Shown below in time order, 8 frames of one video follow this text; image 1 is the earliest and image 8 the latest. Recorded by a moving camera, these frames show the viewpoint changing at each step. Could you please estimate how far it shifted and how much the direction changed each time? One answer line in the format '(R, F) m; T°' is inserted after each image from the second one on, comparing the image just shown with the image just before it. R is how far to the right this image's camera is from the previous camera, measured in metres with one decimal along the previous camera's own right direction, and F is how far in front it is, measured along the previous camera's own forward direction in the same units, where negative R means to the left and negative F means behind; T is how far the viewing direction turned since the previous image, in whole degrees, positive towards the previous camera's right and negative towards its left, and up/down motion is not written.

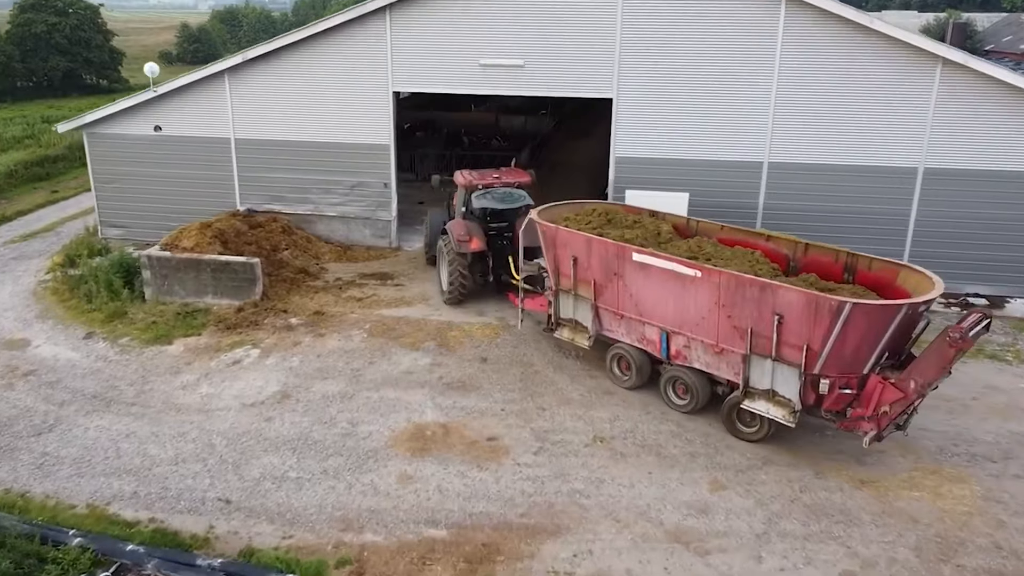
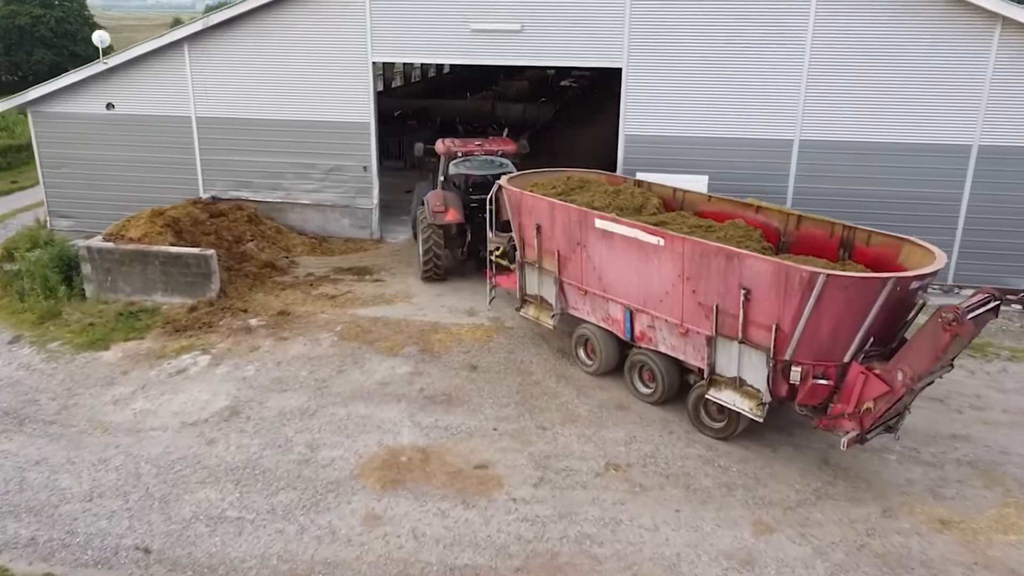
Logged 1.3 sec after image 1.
(0.0, +1.4) m; 0°
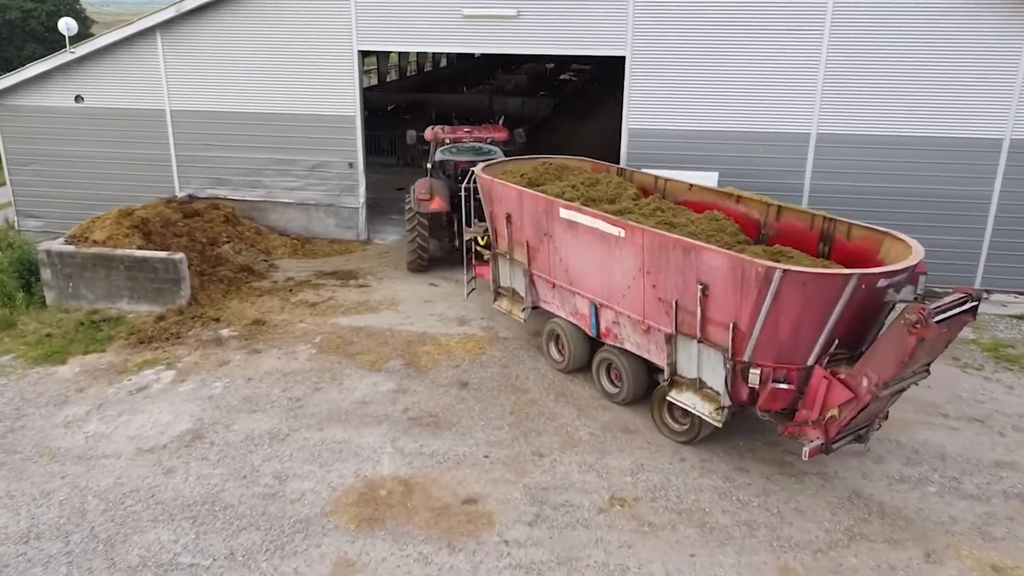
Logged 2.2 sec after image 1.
(+0.1, +0.7) m; 0°
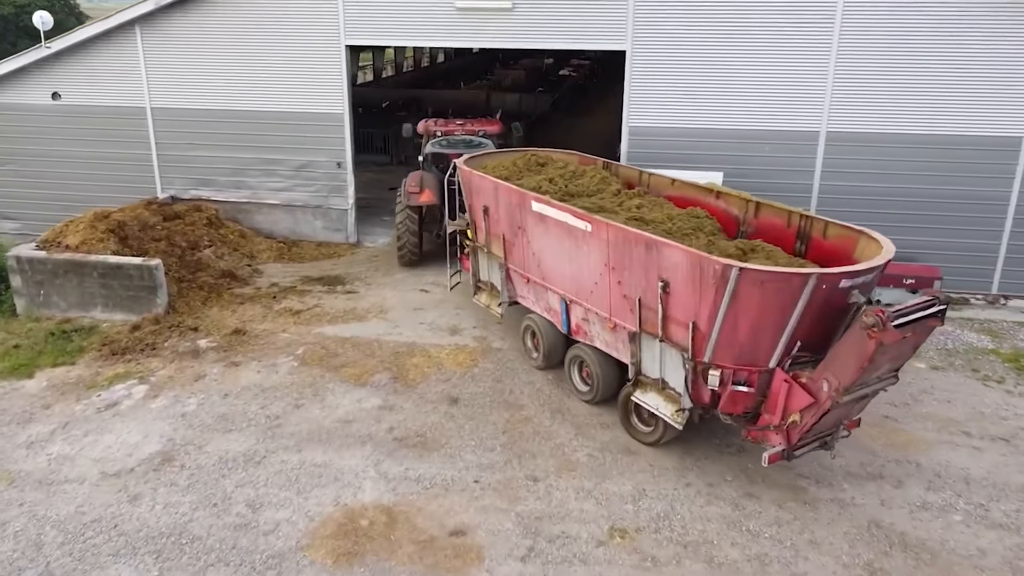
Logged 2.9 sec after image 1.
(+0.1, +0.4) m; 0°
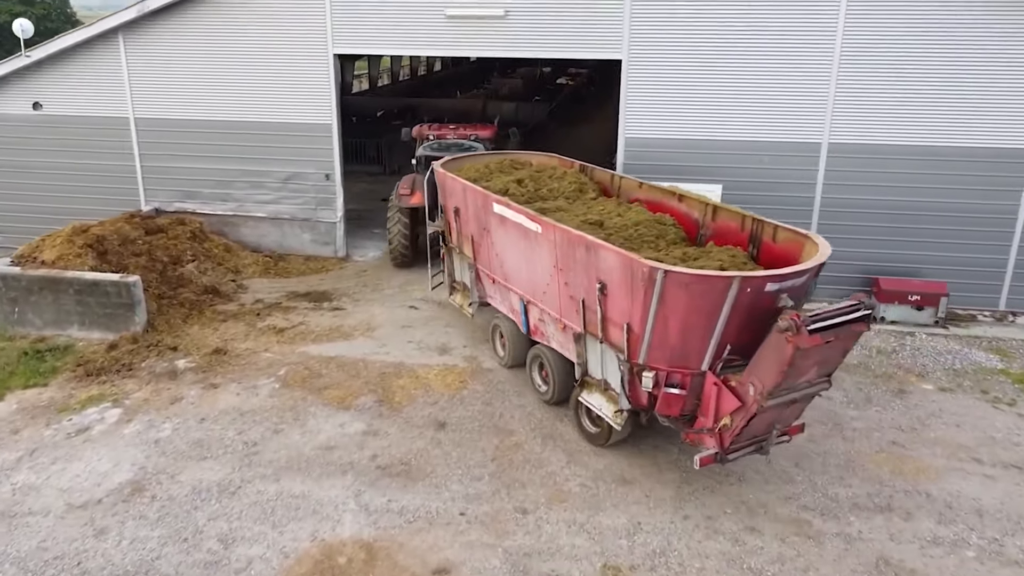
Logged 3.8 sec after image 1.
(+0.1, +0.3) m; 0°
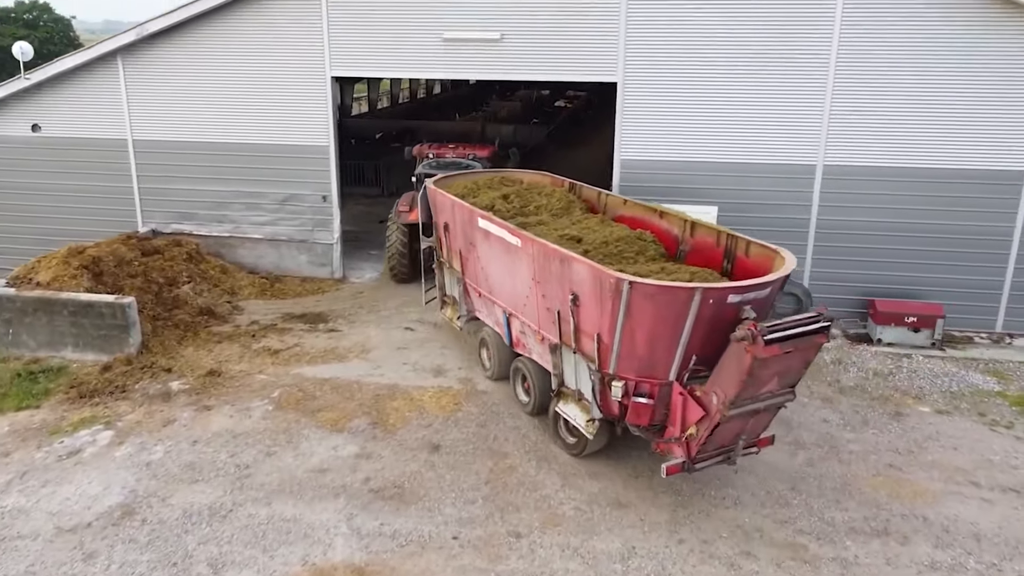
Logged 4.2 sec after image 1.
(0.0, 0.0) m; 0°
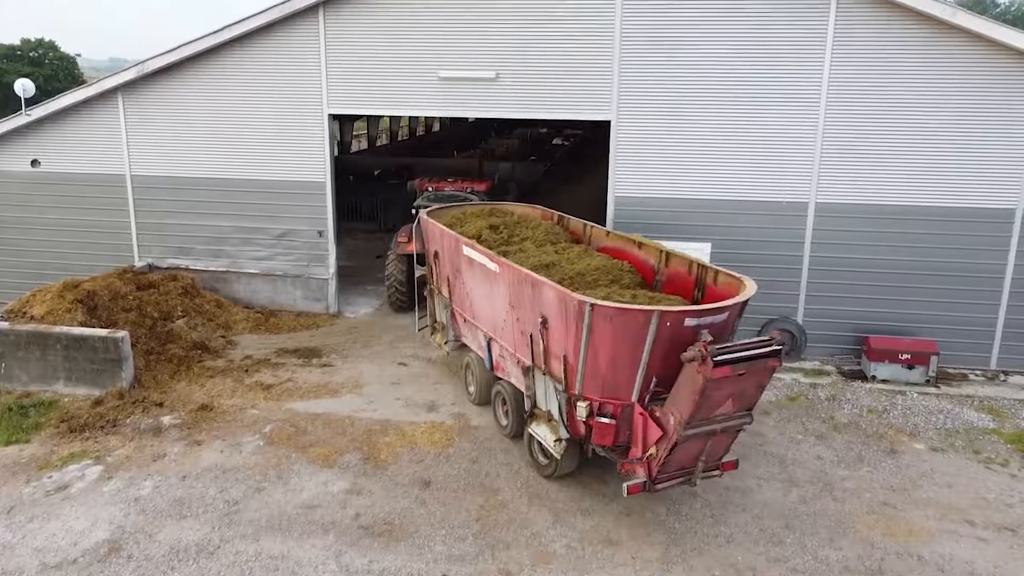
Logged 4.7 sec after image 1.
(+0.1, 0.0) m; 0°
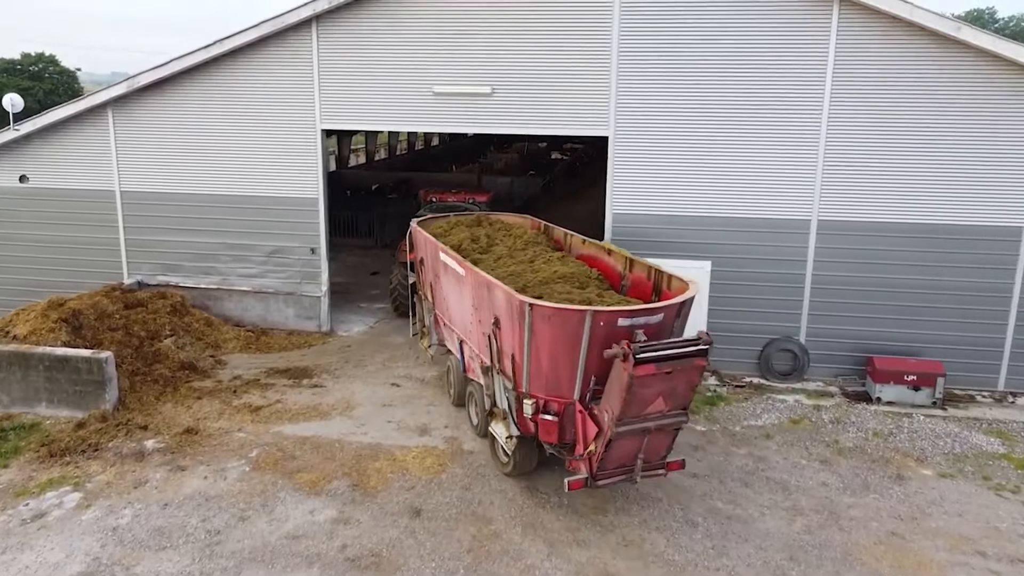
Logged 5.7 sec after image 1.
(0.0, +0.2) m; 0°
